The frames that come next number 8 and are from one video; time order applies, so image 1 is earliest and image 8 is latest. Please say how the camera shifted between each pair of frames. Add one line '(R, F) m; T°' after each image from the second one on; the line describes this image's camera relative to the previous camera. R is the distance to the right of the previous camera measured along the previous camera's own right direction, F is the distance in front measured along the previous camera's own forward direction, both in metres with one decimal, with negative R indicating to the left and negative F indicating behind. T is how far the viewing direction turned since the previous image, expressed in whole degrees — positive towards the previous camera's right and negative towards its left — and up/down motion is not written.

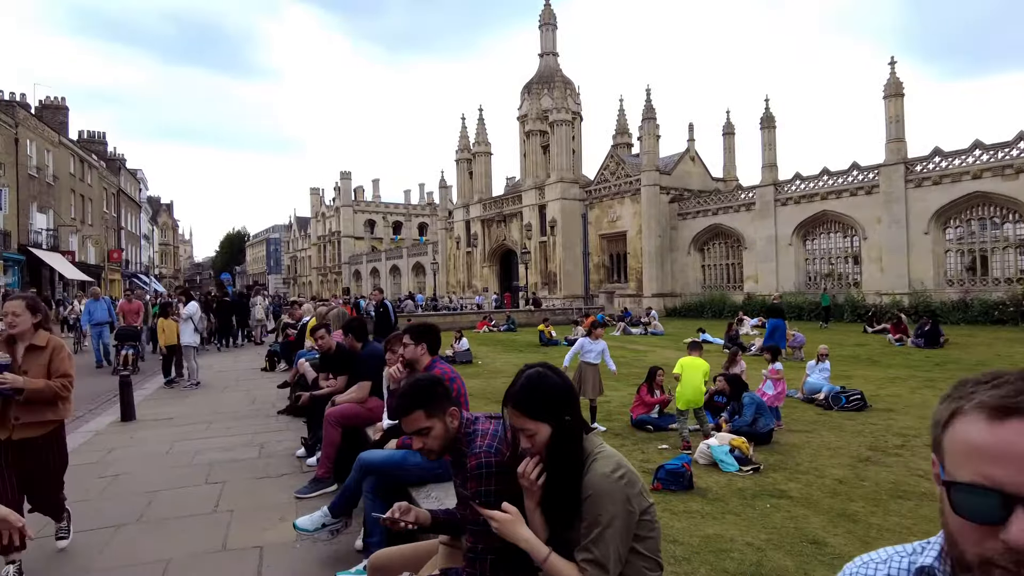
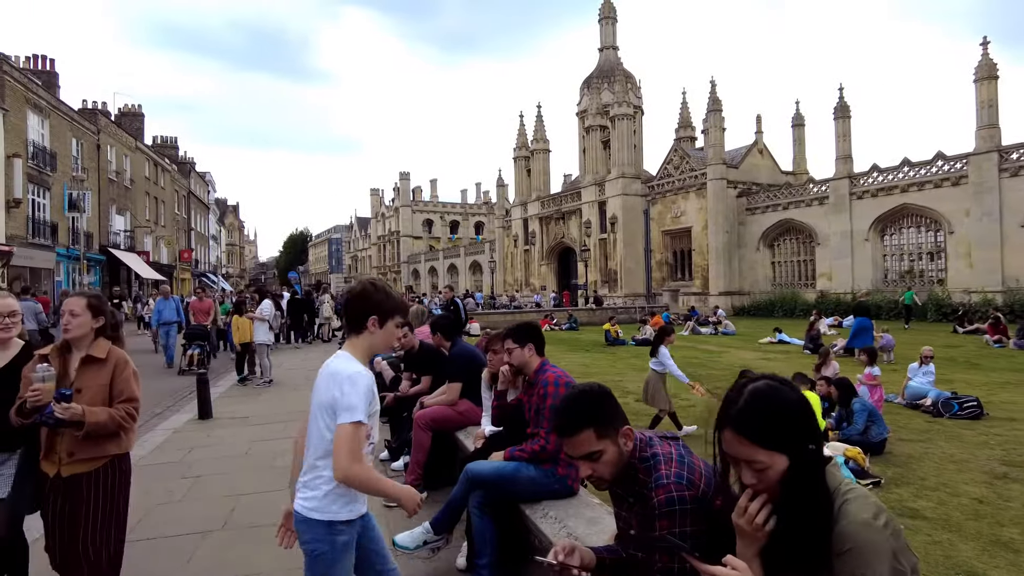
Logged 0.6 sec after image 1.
(-0.4, +0.4) m; -5°
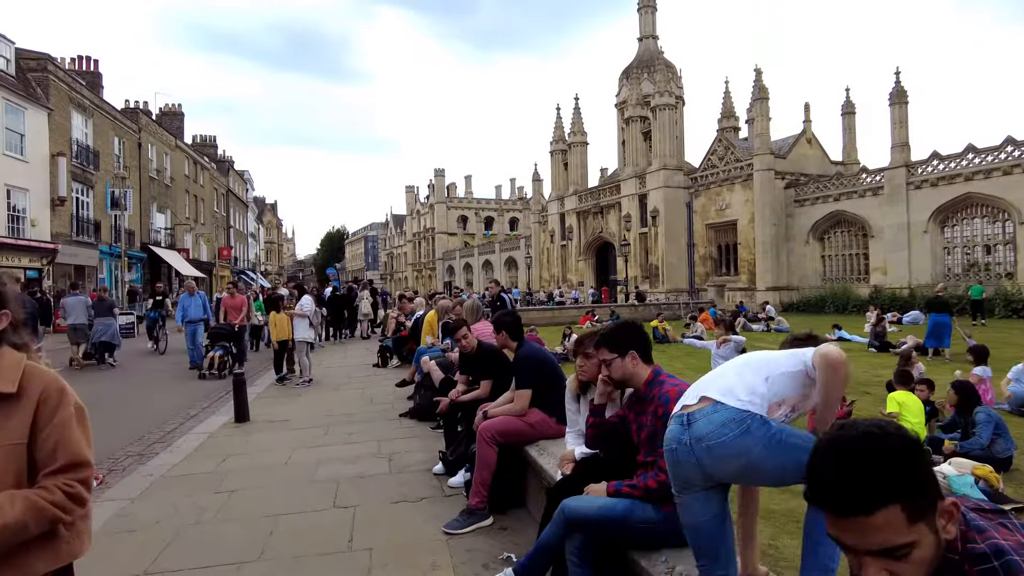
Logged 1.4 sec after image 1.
(-0.3, +0.8) m; -3°
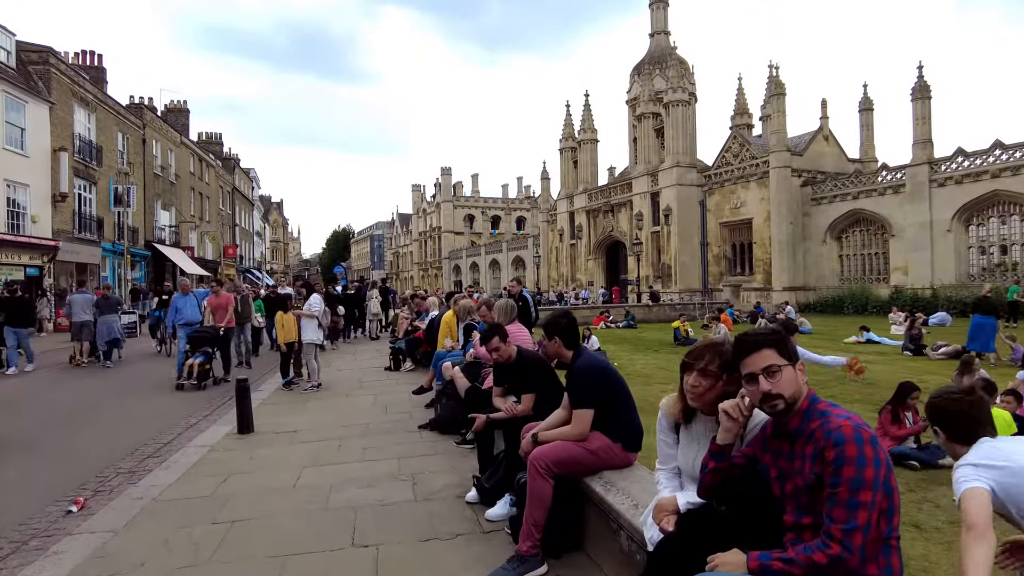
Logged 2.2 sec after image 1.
(-0.3, +0.8) m; 0°
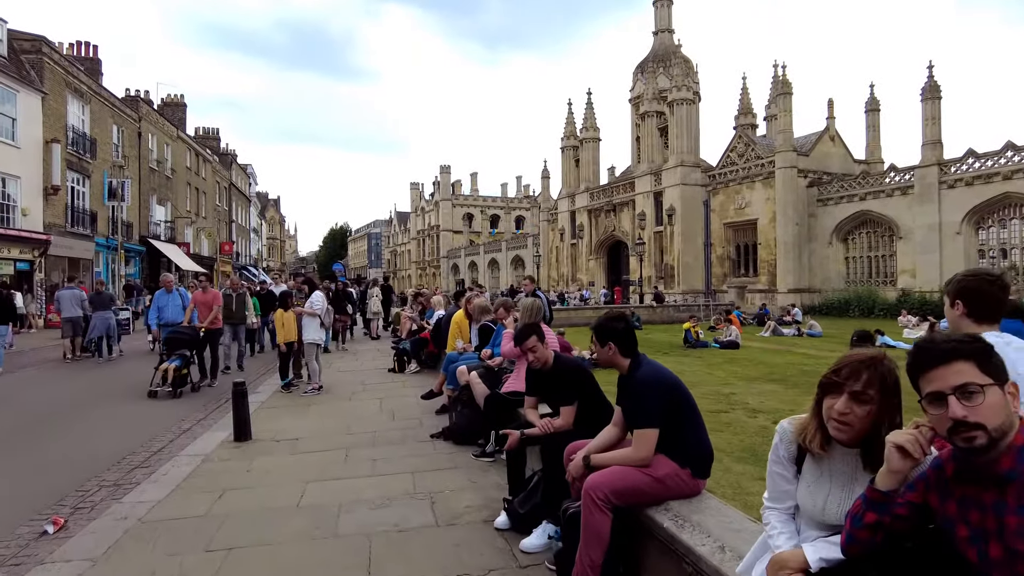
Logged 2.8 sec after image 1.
(-0.3, +0.6) m; 0°
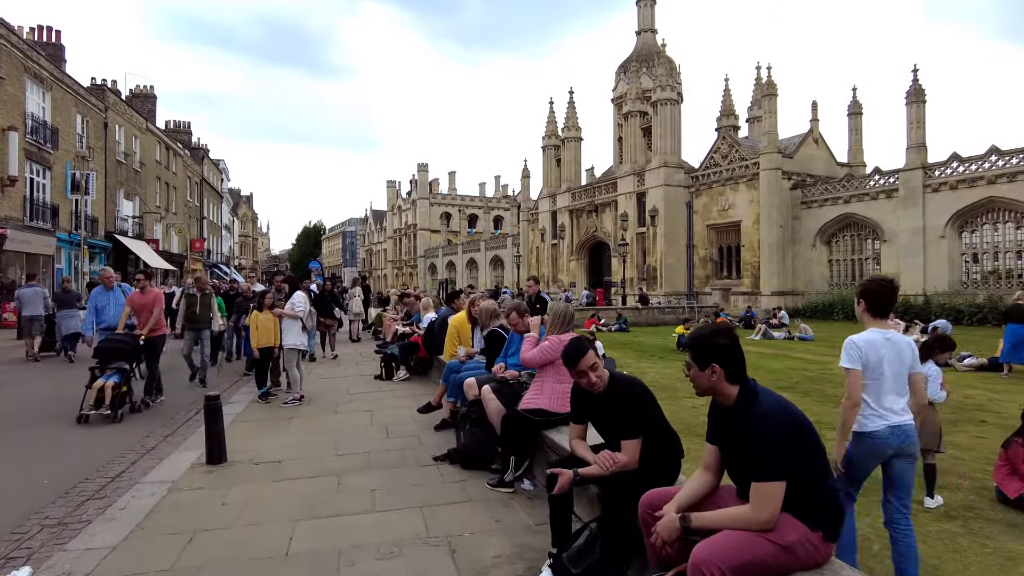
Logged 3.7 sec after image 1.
(-0.4, +0.8) m; +2°
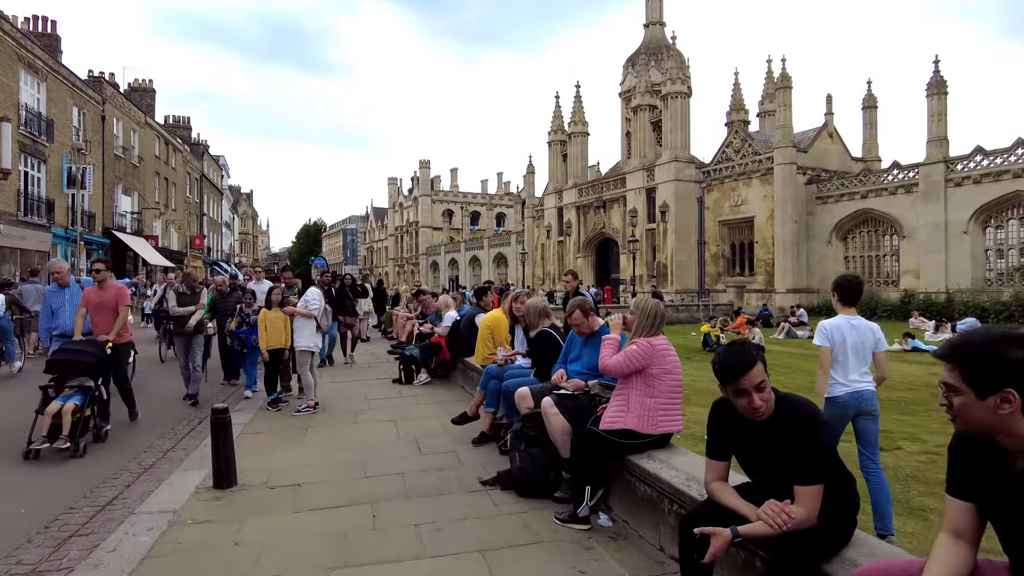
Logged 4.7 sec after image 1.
(-0.5, +0.9) m; 0°
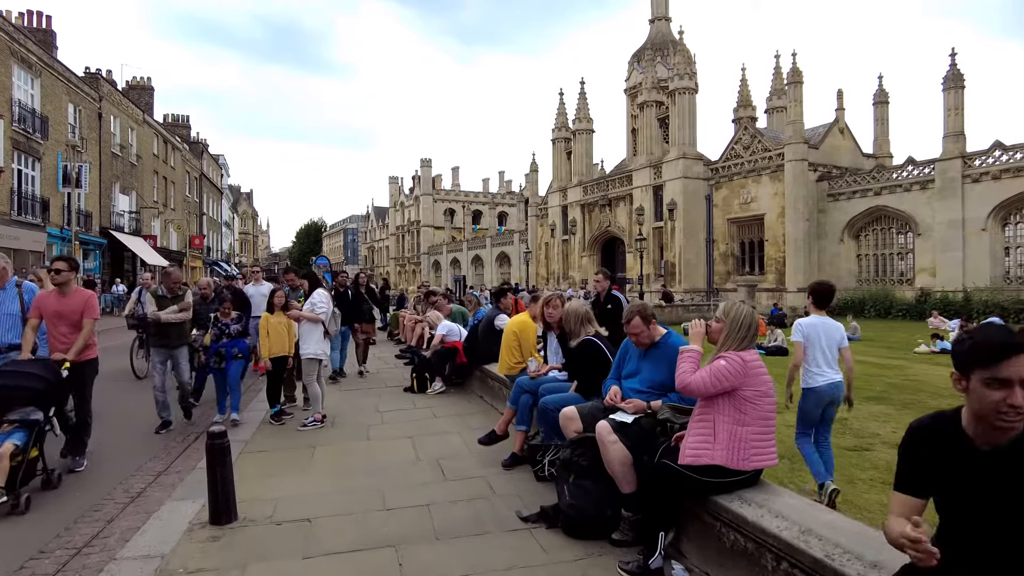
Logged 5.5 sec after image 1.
(-0.3, +0.7) m; 0°
